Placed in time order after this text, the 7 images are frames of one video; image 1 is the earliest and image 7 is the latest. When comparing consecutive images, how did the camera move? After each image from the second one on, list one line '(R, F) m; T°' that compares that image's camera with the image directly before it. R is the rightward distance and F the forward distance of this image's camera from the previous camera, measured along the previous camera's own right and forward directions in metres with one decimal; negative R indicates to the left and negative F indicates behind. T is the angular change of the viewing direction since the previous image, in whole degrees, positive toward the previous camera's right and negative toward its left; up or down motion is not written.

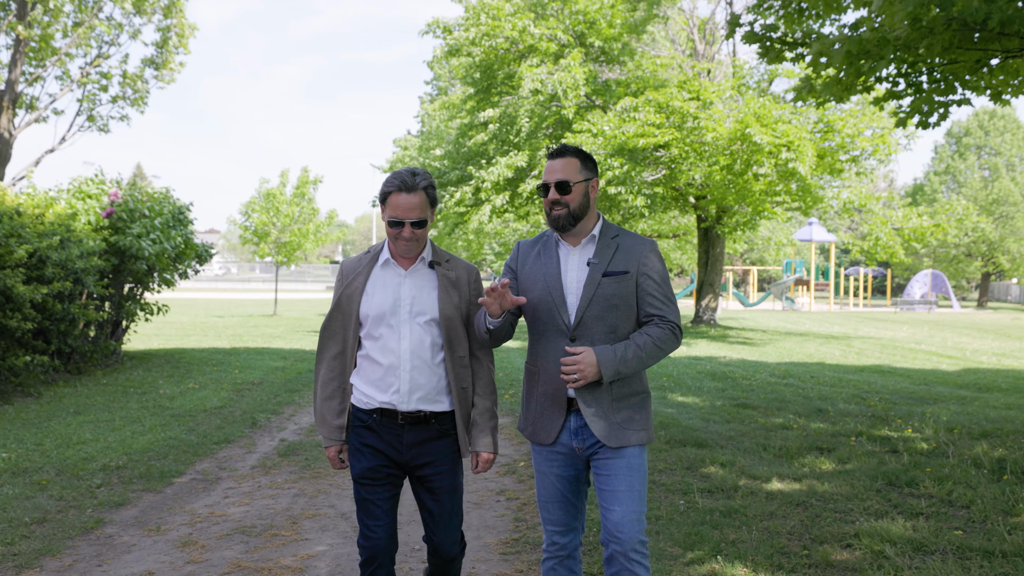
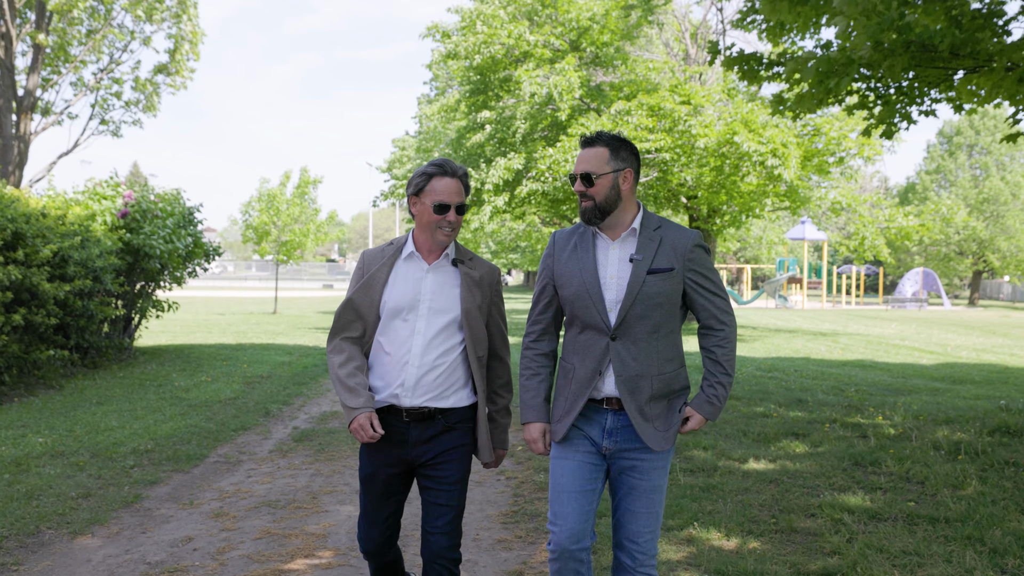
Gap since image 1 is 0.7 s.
(0.0, -0.5) m; 0°
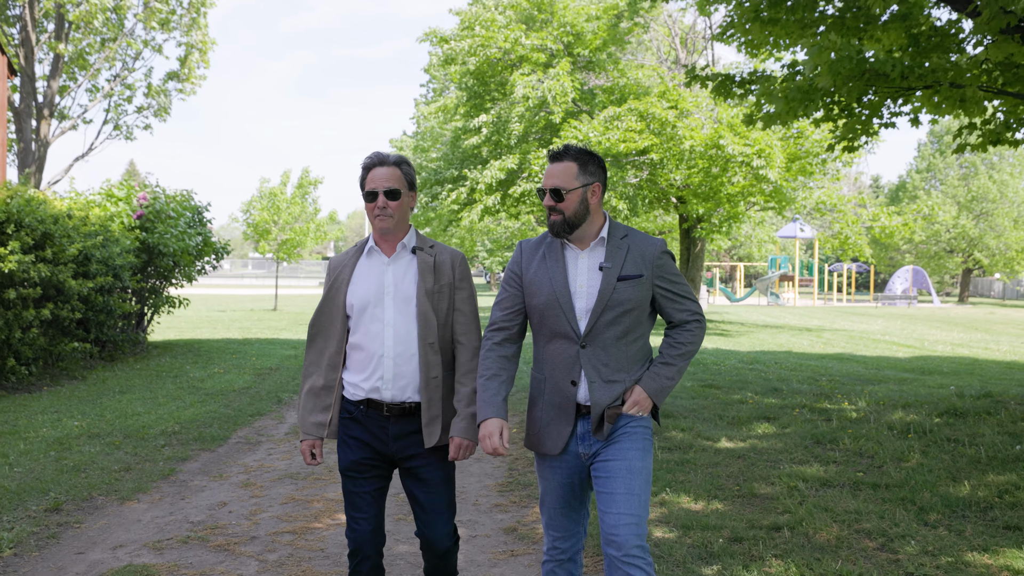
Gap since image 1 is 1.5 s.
(0.0, -0.7) m; 0°
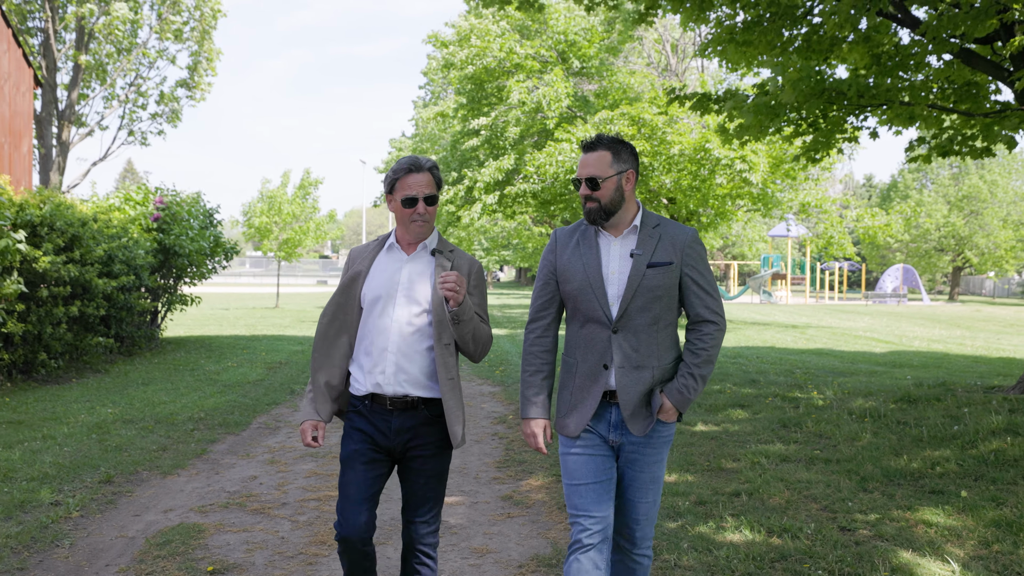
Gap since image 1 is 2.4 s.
(0.0, -0.8) m; 0°
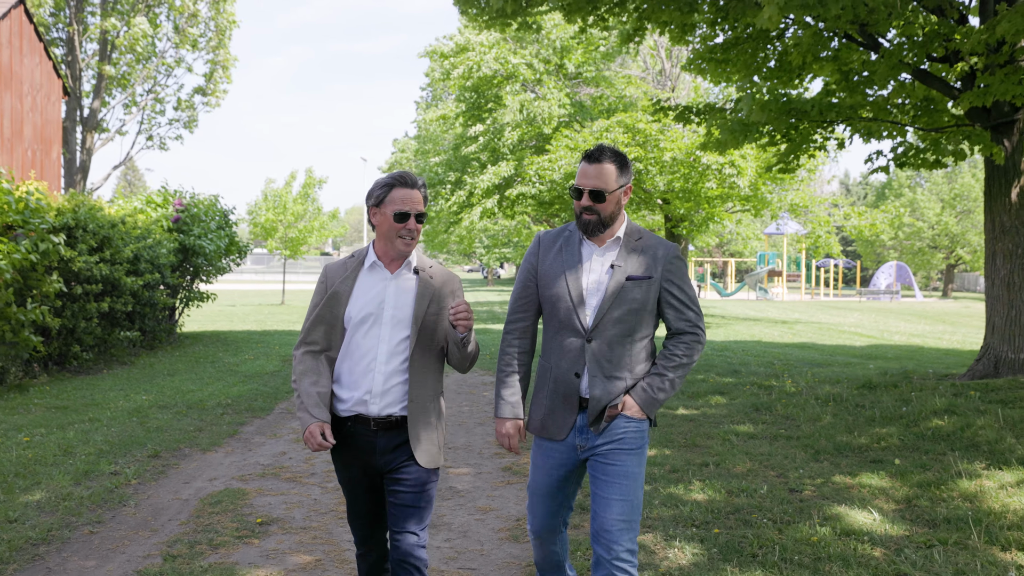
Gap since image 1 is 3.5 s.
(0.0, -0.8) m; 0°
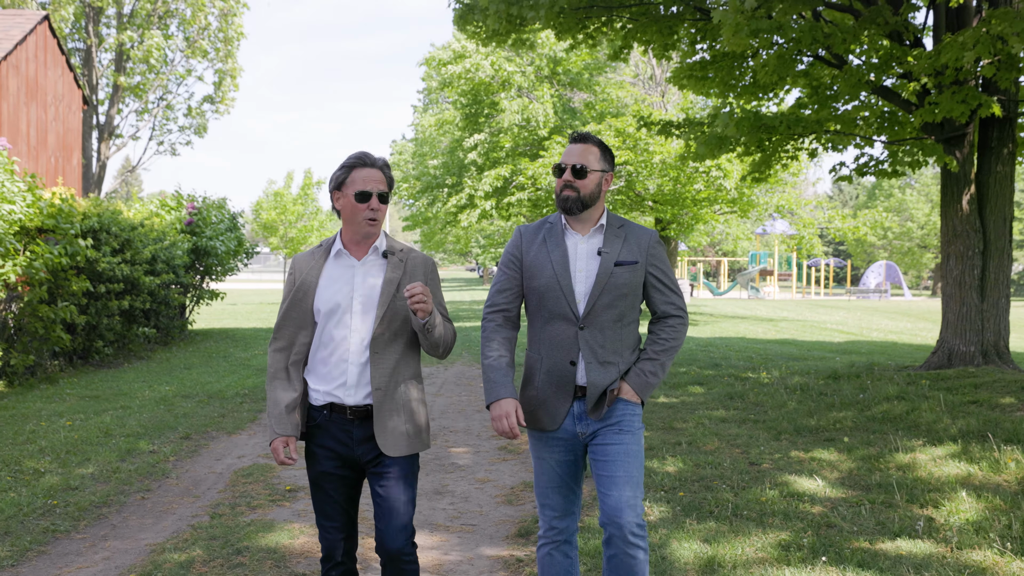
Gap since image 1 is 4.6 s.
(0.0, -0.8) m; 0°
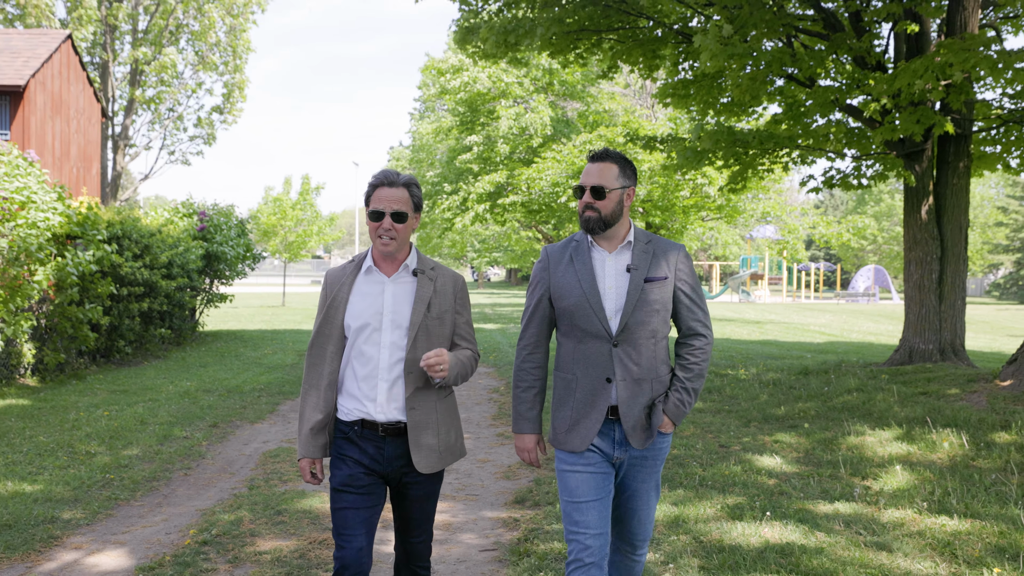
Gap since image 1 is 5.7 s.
(0.0, -0.8) m; 0°
